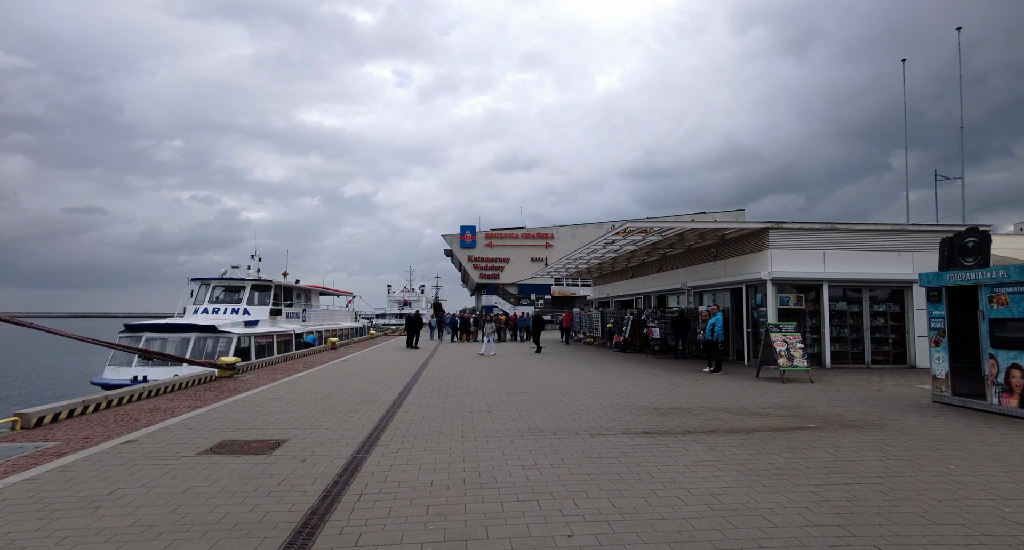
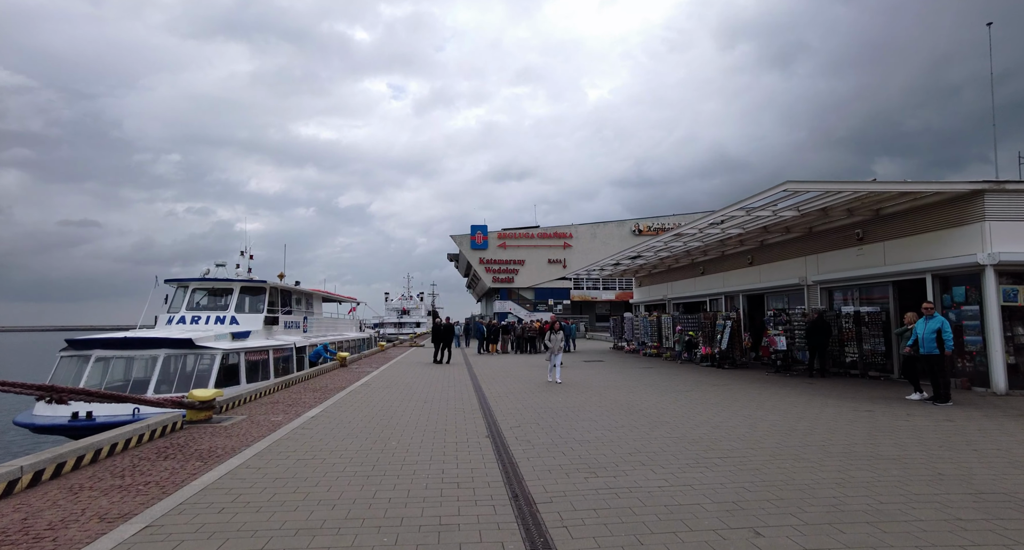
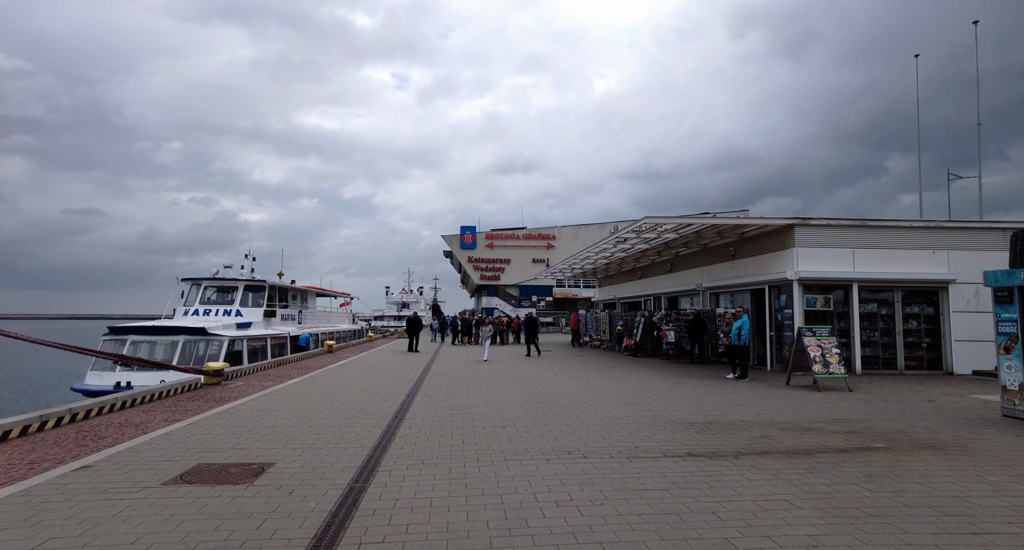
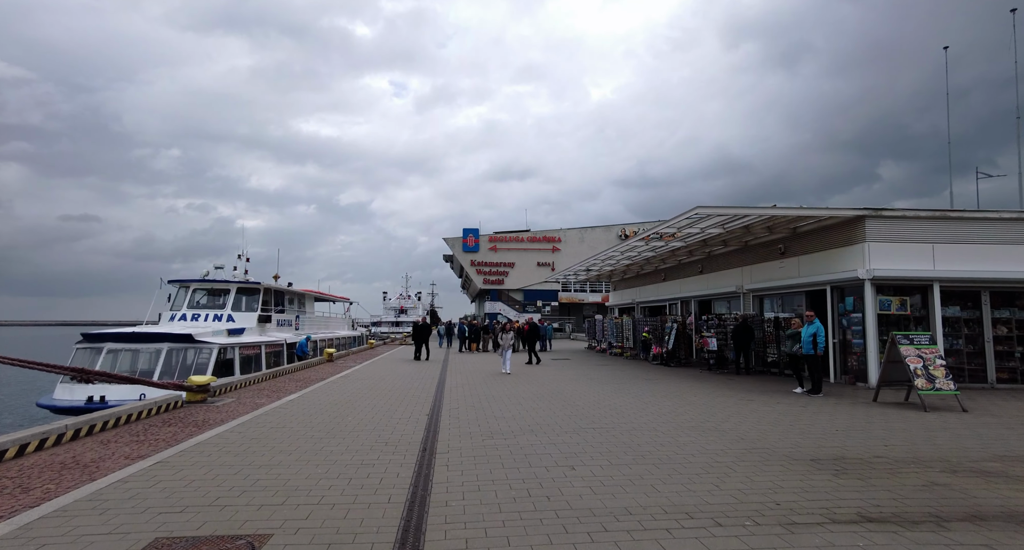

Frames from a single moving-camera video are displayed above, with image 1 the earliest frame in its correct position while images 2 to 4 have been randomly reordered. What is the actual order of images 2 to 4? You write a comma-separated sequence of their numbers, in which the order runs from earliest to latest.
3, 4, 2
